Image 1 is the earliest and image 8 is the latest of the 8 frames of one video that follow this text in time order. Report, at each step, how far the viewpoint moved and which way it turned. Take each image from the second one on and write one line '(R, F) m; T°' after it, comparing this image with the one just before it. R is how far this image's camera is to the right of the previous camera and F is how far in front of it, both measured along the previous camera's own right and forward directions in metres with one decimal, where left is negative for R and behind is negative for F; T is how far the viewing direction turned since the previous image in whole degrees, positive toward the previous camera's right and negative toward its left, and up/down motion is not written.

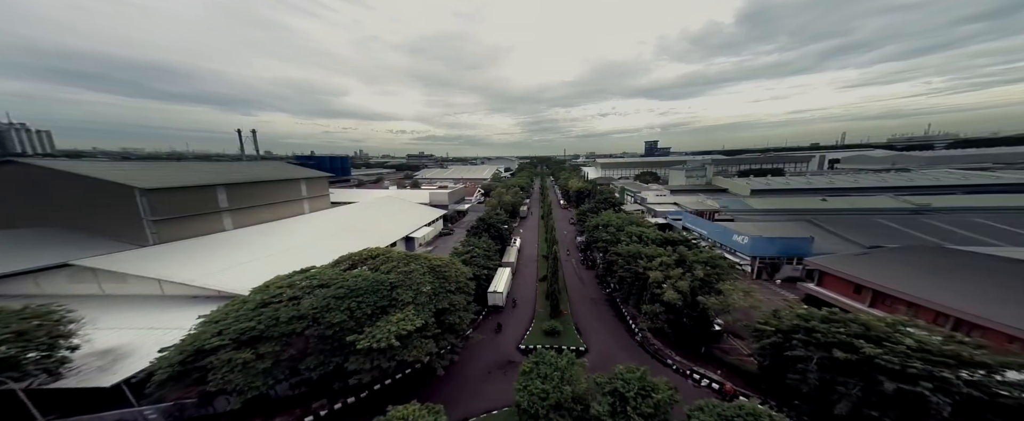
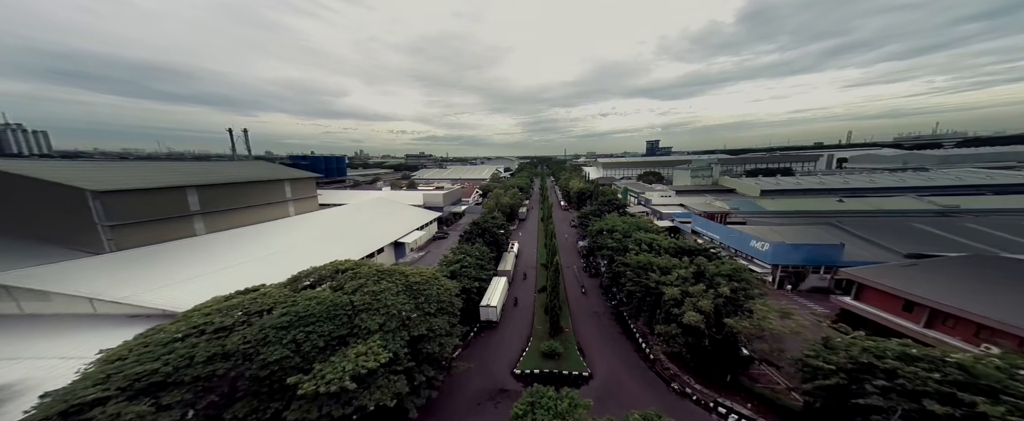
(+0.3, +1.9) m; 0°
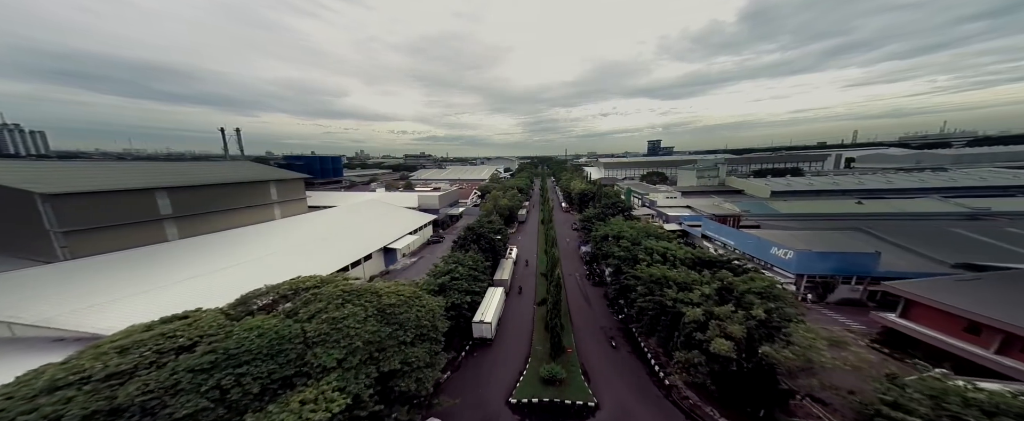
(+0.2, +1.7) m; 0°
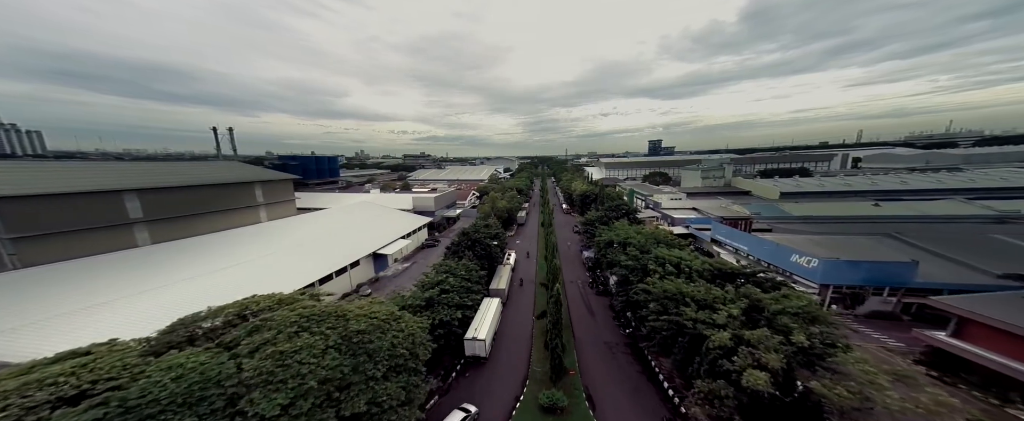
(+0.2, +1.4) m; 0°
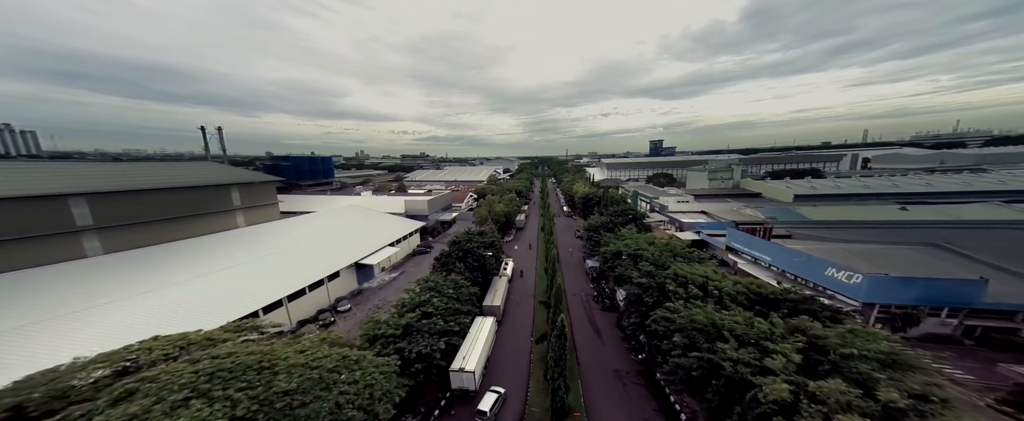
(+0.2, +2.0) m; 0°
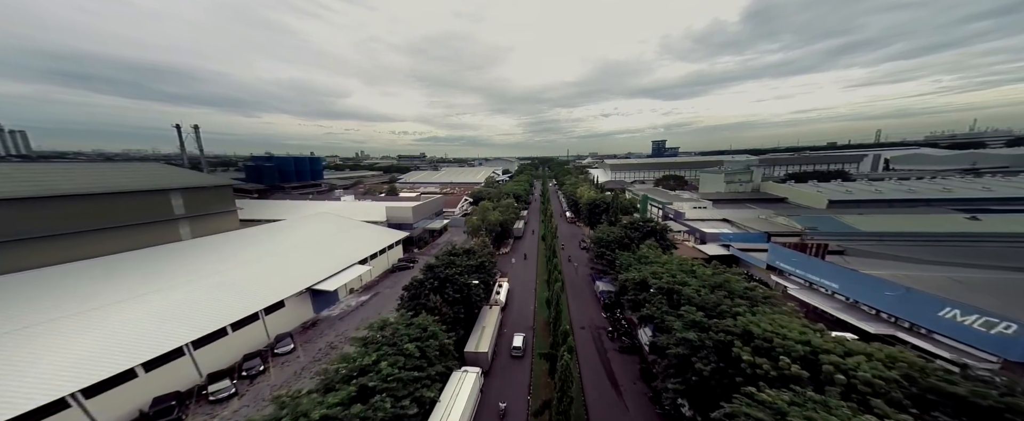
(+0.4, +3.9) m; 0°
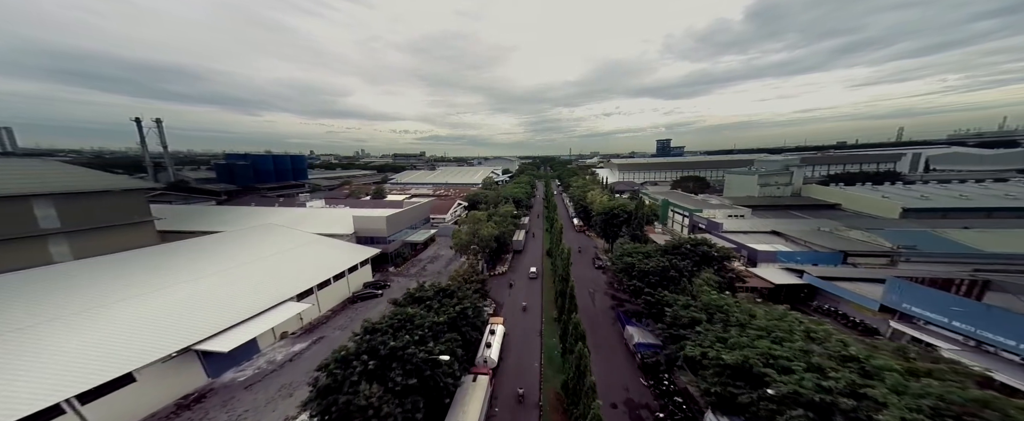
(+0.2, +5.6) m; 0°
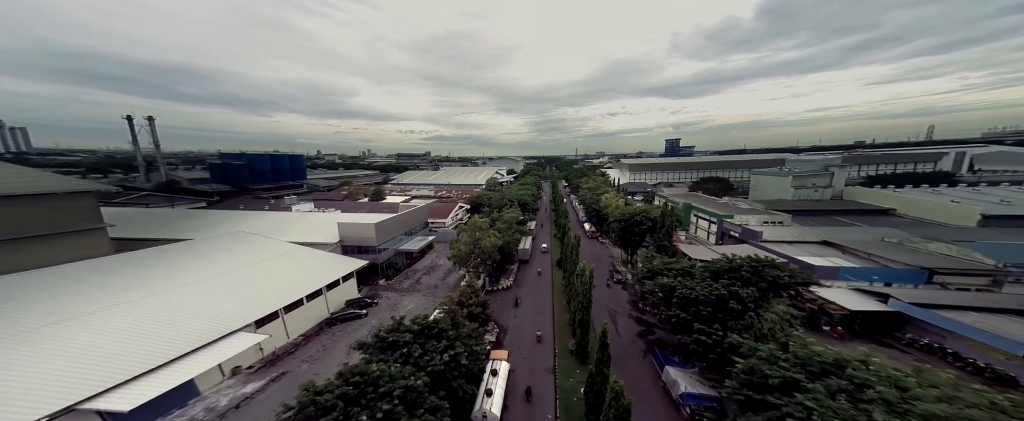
(-0.1, +3.0) m; -1°
